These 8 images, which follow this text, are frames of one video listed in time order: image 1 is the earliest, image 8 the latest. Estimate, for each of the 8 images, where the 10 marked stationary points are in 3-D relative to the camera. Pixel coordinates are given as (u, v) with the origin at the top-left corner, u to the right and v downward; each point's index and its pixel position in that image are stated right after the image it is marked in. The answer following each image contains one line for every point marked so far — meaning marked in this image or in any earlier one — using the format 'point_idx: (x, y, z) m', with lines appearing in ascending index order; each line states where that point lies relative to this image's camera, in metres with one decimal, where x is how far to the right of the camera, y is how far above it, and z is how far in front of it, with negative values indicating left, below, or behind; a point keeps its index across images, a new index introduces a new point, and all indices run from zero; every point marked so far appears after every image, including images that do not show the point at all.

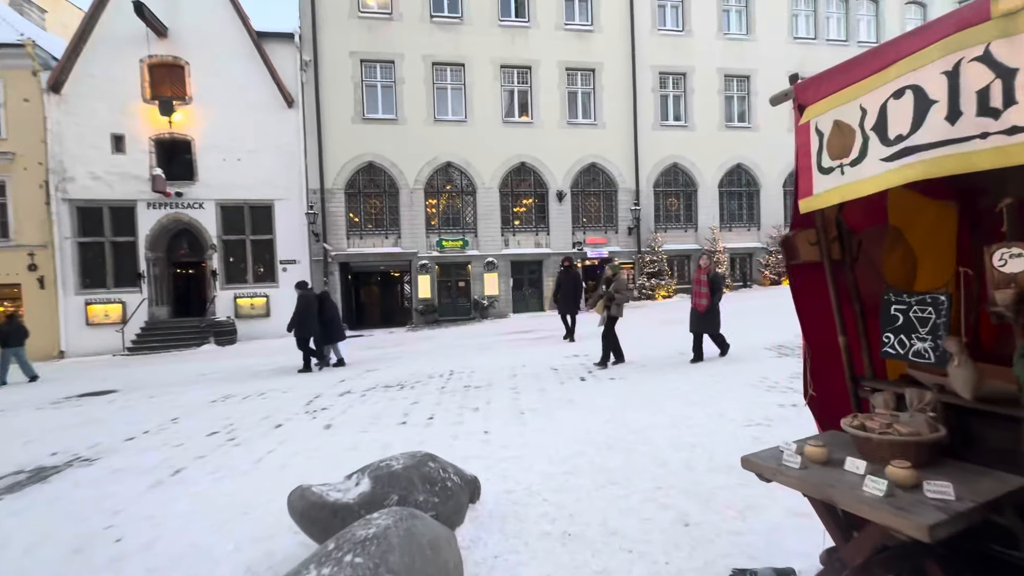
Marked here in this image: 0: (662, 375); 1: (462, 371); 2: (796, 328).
0: (+3.9, -2.3, +12.0) m
1: (-1.6, -2.6, +14.4) m
2: (+10.5, -1.5, +17.0) m
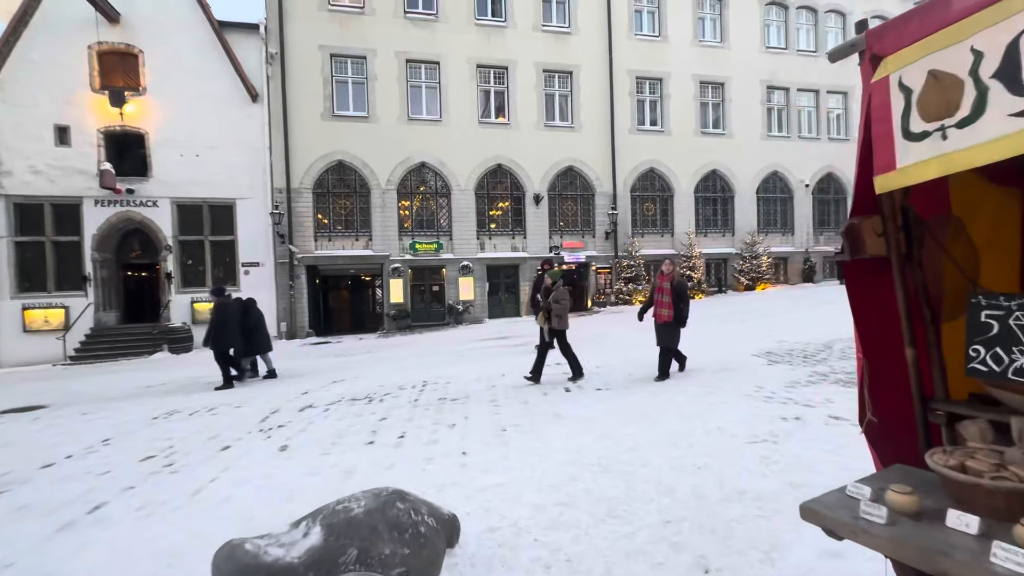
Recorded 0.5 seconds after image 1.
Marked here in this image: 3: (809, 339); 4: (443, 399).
0: (+3.4, -2.4, +11.2) m
1: (-2.2, -2.7, +13.4) m
2: (+9.7, -1.7, +16.6) m
3: (+9.9, -1.7, +15.3) m
4: (-1.7, -2.8, +11.4) m
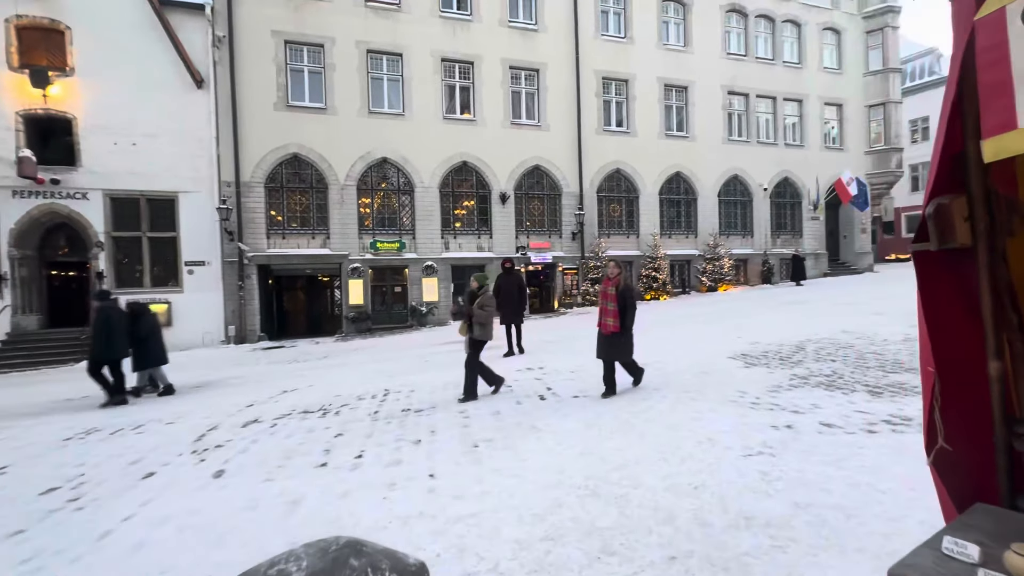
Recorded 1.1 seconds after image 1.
0: (+2.7, -2.4, +10.6) m
1: (-3.1, -2.7, +12.3) m
2: (+8.6, -1.7, +16.5) m
3: (+8.9, -1.7, +15.2) m
4: (-2.4, -2.8, +10.4) m
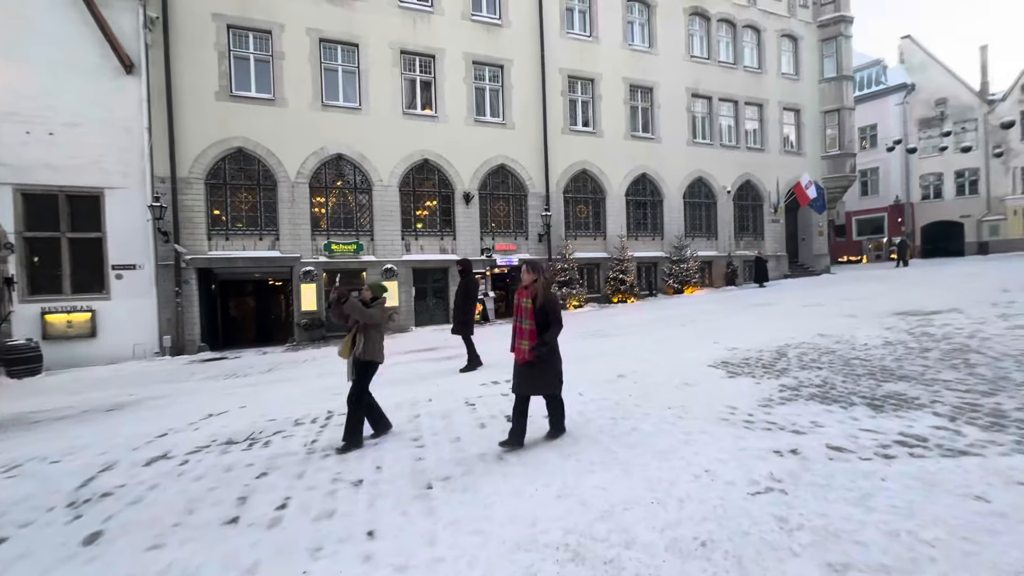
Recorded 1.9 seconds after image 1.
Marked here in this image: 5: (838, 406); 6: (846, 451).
0: (+1.9, -2.5, +9.4) m
1: (-3.9, -2.9, +10.7) m
2: (+7.4, -1.8, +15.7) m
3: (+7.7, -1.8, +14.5) m
4: (-3.1, -2.9, +8.9) m
5: (+6.0, -2.2, +8.5) m
6: (+4.8, -2.4, +6.7) m
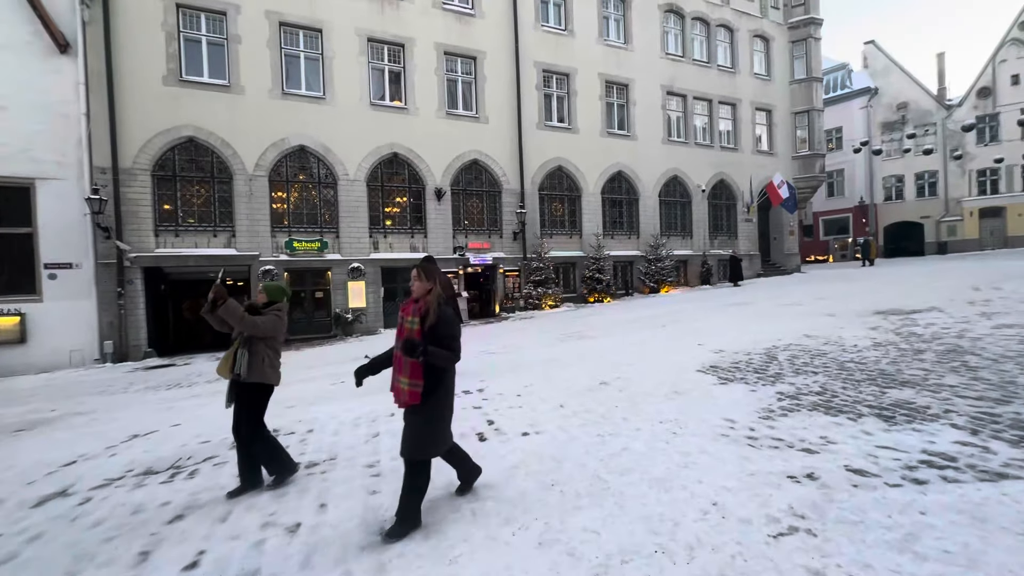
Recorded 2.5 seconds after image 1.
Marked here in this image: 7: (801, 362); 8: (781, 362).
0: (+1.5, -2.5, +8.4) m
1: (-4.5, -2.9, +9.3) m
2: (+6.5, -1.8, +15.0) m
3: (+7.0, -1.8, +13.7) m
4: (-3.6, -2.9, +7.5) m
5: (+5.6, -2.2, +7.7) m
6: (+4.5, -2.4, +5.8) m
7: (+7.3, -1.8, +11.6) m
8: (+6.8, -1.9, +11.7) m
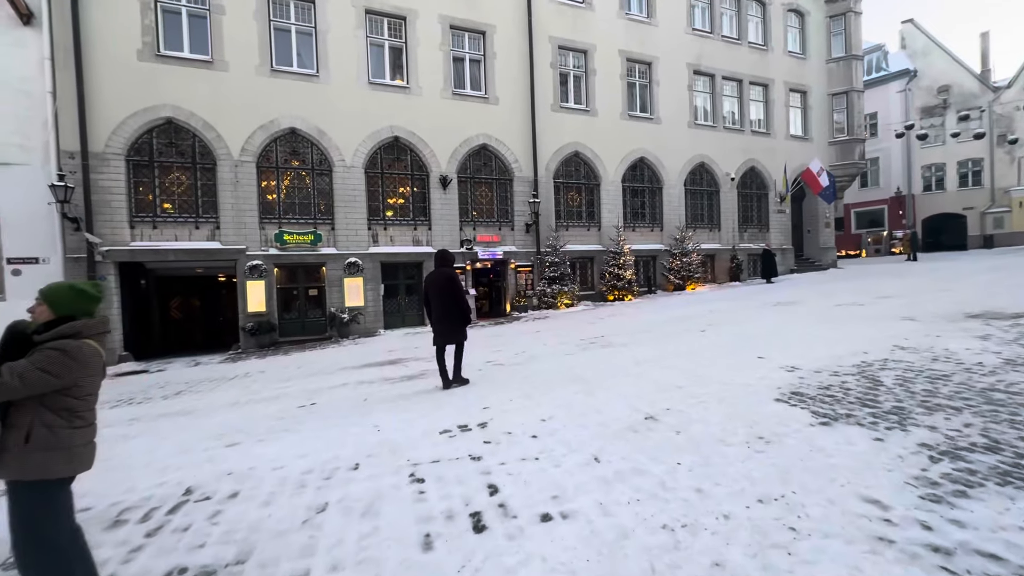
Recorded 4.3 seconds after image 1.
0: (+1.6, -2.5, +5.5) m
1: (-4.3, -2.9, +6.5) m
2: (+6.8, -1.7, +11.9) m
3: (+7.3, -1.8, +10.6) m
4: (-3.4, -2.9, +4.7) m
5: (+5.7, -2.2, +4.6) m
6: (+4.6, -2.4, +2.8) m
7: (+7.5, -1.8, +8.5) m
8: (+7.1, -1.9, +8.6) m
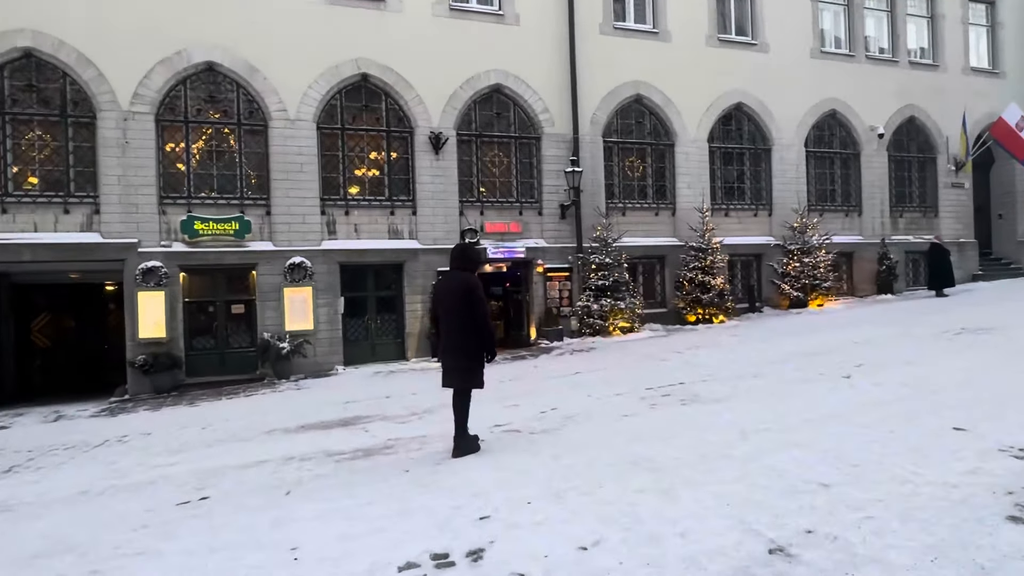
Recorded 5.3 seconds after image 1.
0: (+0.8, -3.2, -4.4) m
1: (-5.0, -3.6, -2.8) m
2: (+6.5, -2.5, +1.6) m
3: (+6.8, -2.5, +0.3) m
4: (-4.3, -3.6, -4.7) m
5: (+4.8, -2.9, -5.5) m
6: (+3.5, -3.1, -7.3) m
7: (+6.9, -2.6, -1.8) m
8: (+6.5, -2.6, -1.7) m
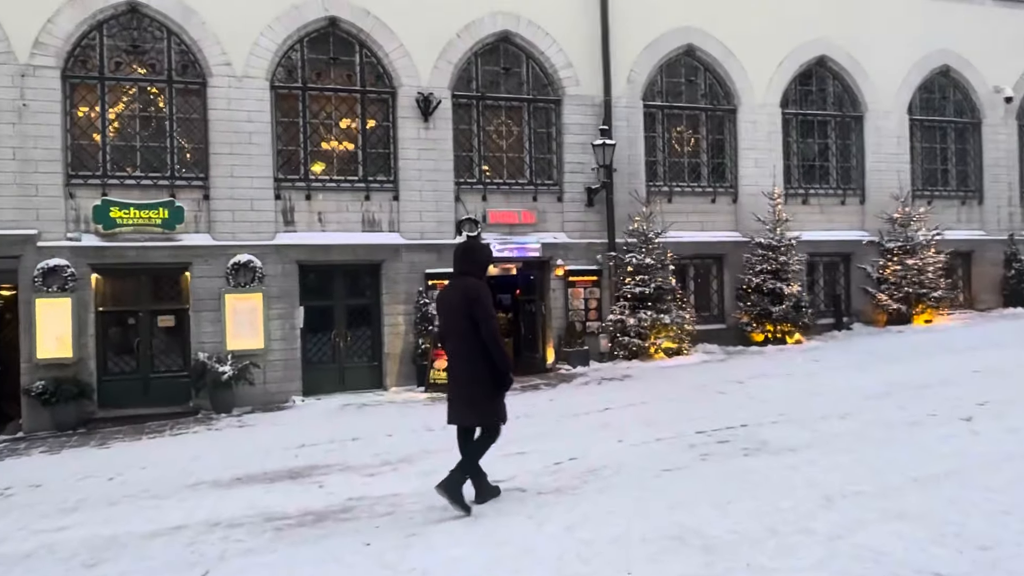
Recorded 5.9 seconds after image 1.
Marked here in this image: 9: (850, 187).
0: (+0.5, -3.5, -8.7) m
1: (-5.3, -3.8, -7.0) m
2: (+6.4, -2.8, -2.9) m
3: (+6.7, -2.8, -4.2) m
4: (-4.6, -3.9, -8.9) m
5: (+4.5, -3.3, -10.0) m
6: (+3.1, -3.5, -11.7) m
7: (+6.7, -2.9, -6.4) m
8: (+6.3, -2.9, -6.2) m
9: (+13.0, +4.3, +20.3) m
